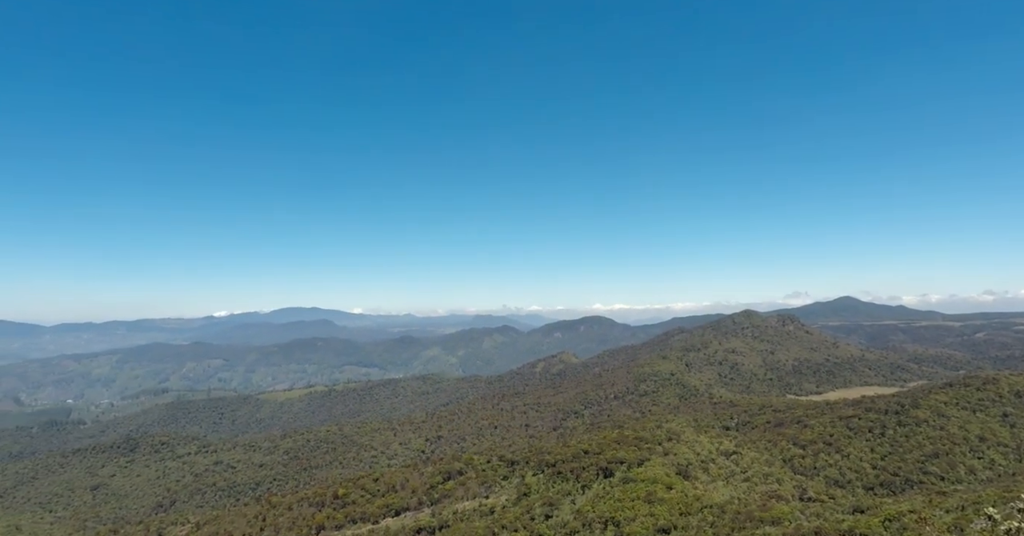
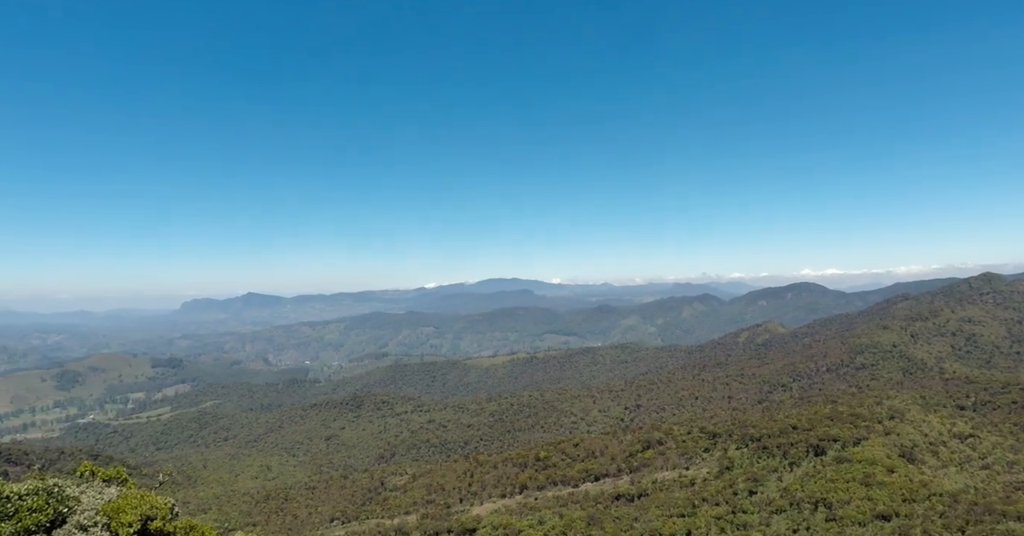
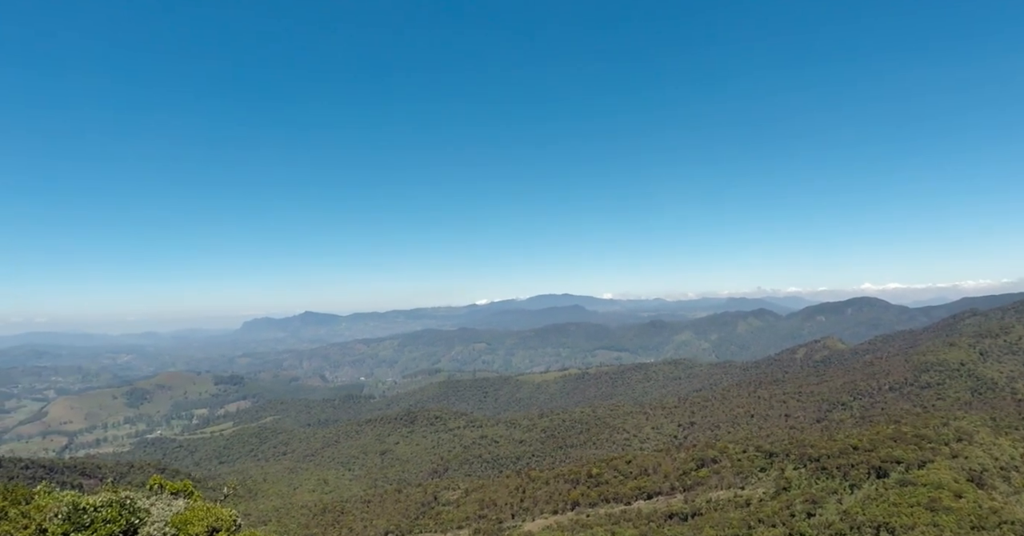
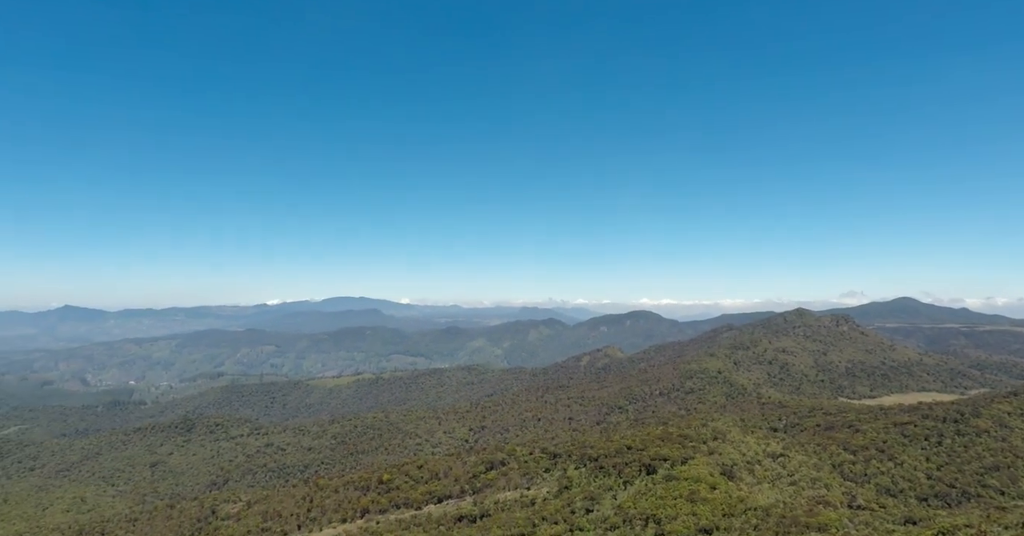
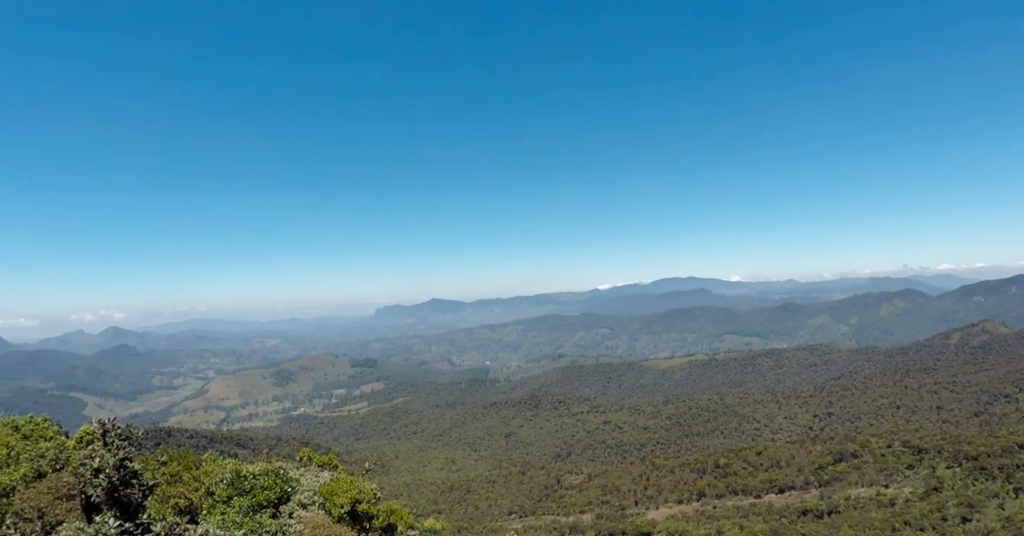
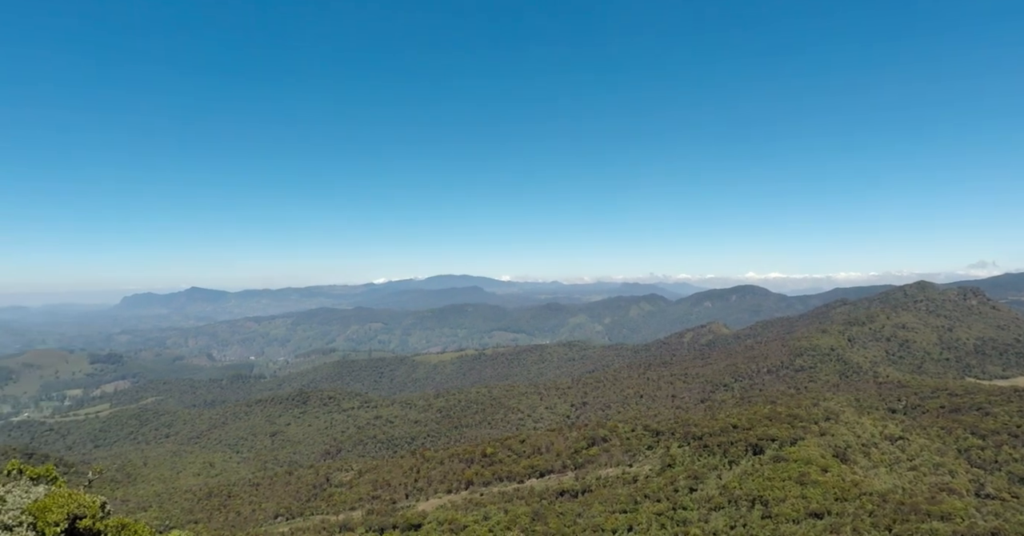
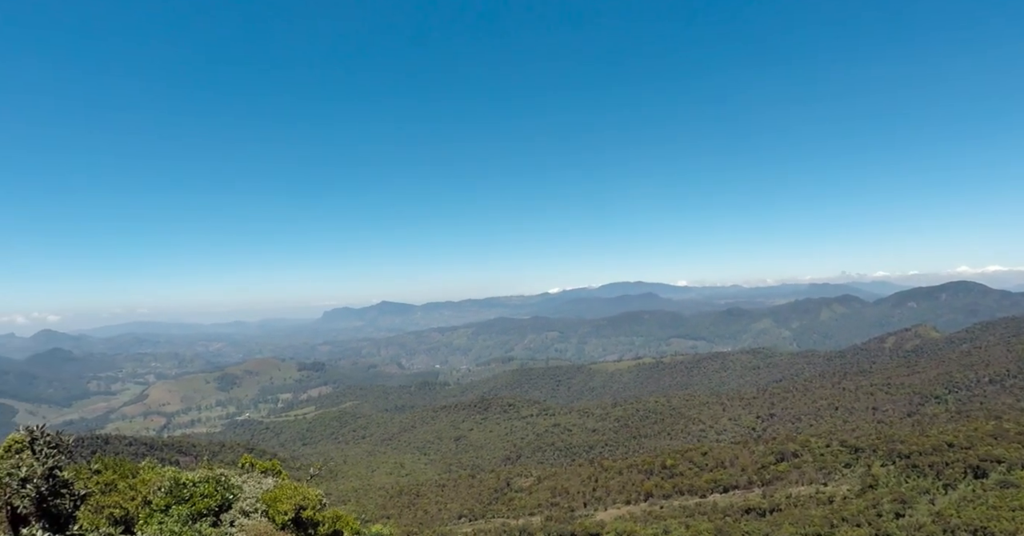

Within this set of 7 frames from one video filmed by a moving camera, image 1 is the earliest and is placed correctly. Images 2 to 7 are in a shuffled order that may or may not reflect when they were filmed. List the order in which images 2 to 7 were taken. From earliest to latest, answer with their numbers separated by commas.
4, 6, 2, 3, 7, 5
